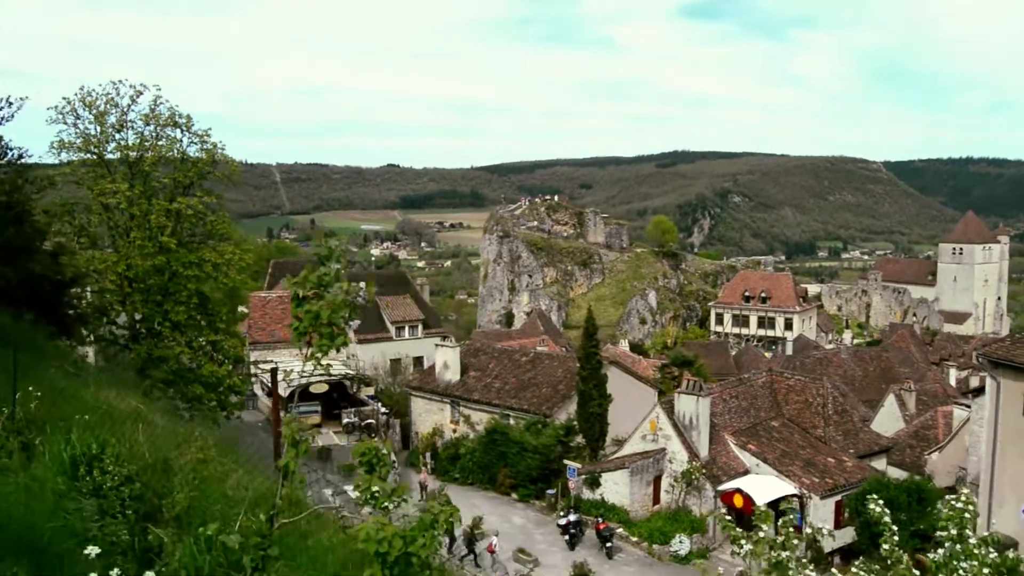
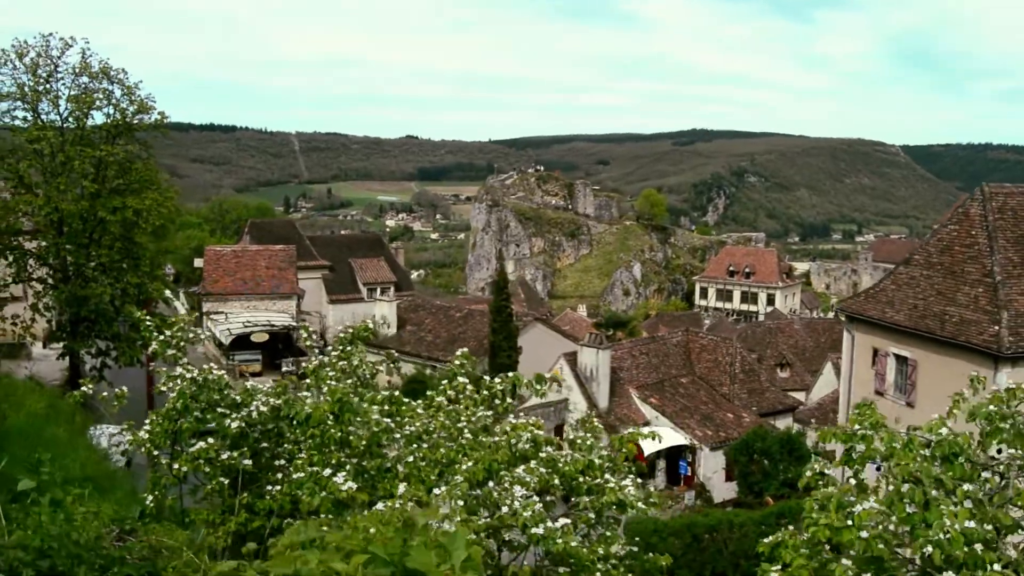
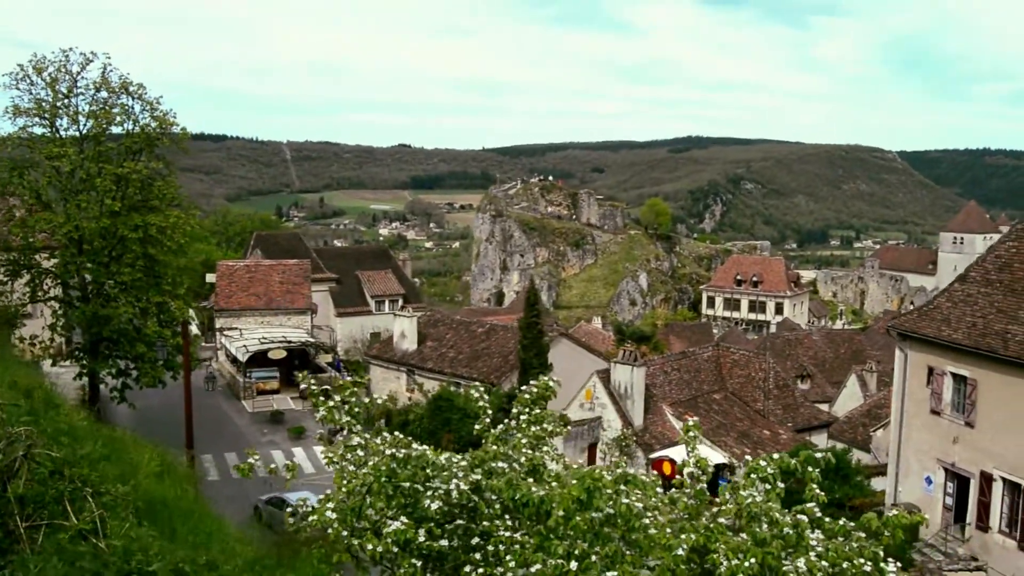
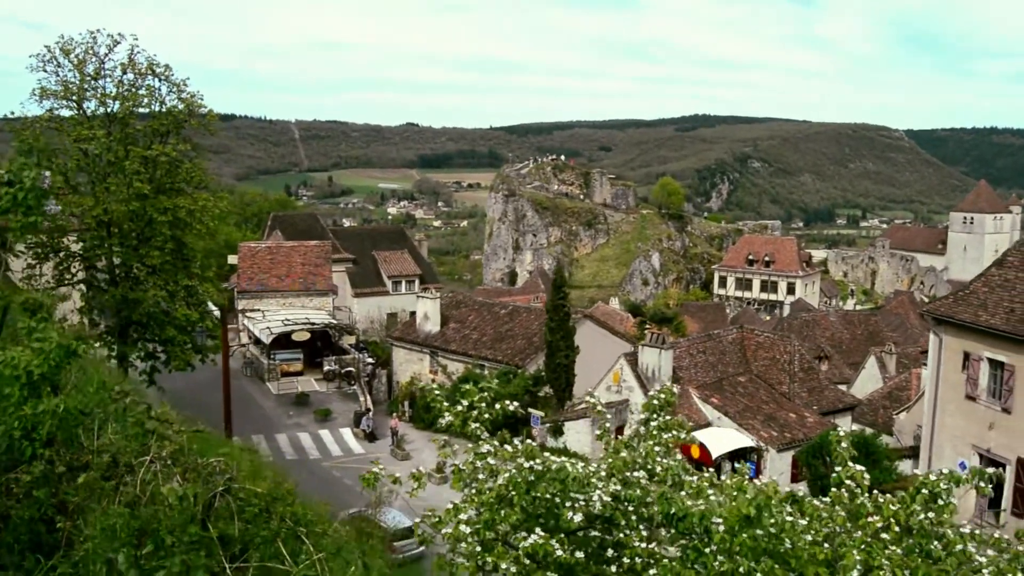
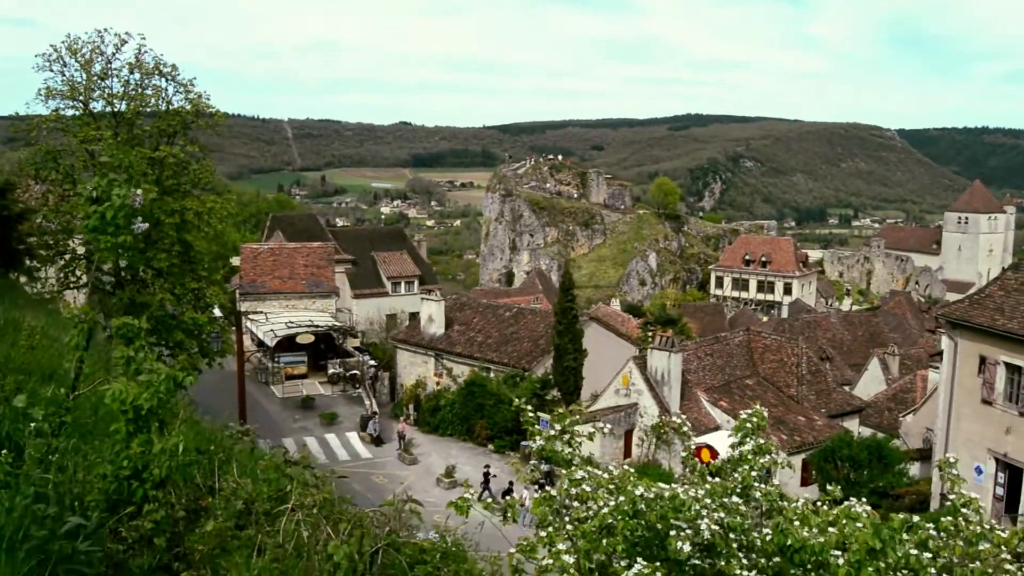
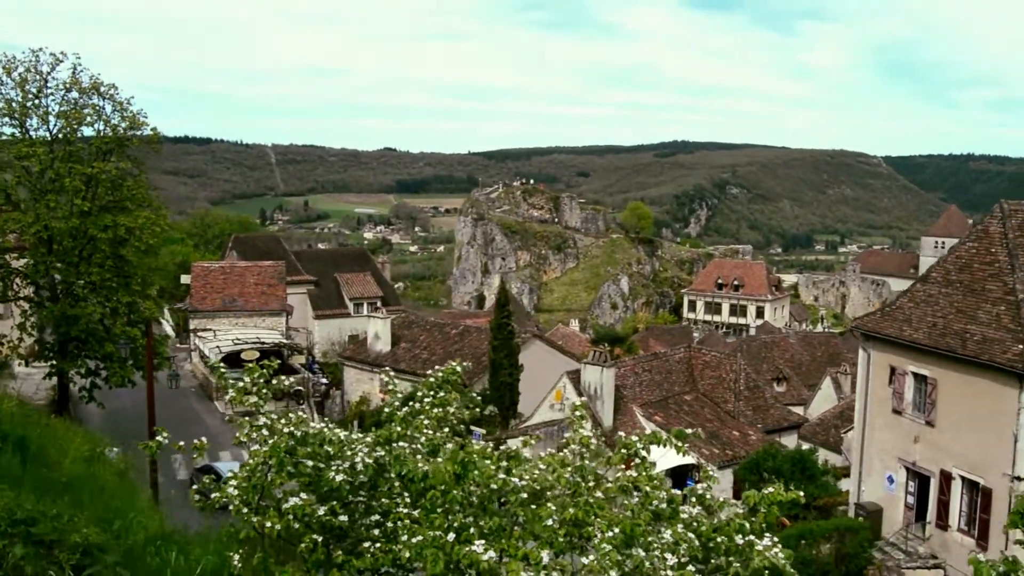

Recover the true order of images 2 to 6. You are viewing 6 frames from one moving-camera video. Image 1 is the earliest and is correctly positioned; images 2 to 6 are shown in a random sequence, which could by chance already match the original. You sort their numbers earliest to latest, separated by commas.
5, 4, 3, 6, 2
